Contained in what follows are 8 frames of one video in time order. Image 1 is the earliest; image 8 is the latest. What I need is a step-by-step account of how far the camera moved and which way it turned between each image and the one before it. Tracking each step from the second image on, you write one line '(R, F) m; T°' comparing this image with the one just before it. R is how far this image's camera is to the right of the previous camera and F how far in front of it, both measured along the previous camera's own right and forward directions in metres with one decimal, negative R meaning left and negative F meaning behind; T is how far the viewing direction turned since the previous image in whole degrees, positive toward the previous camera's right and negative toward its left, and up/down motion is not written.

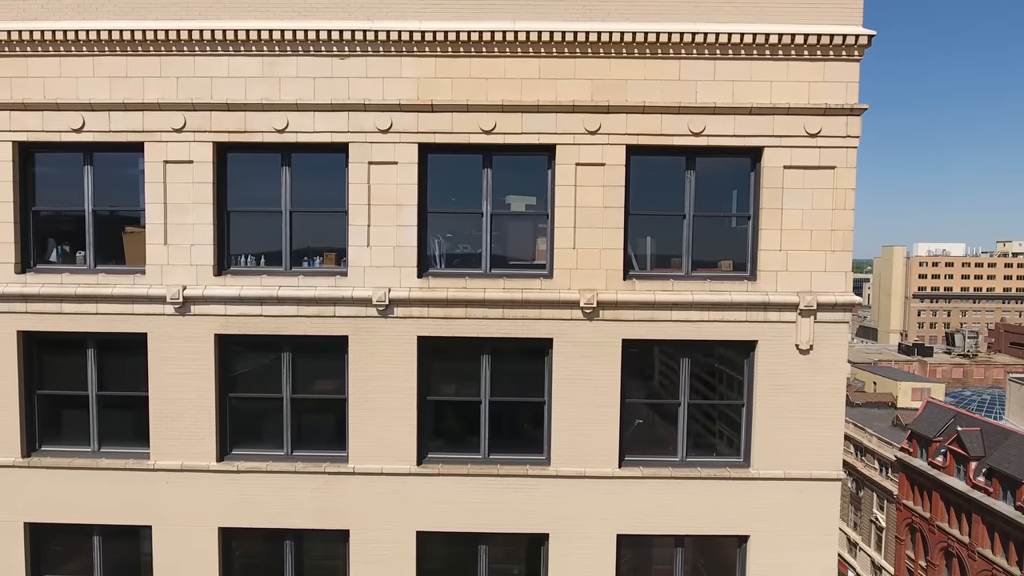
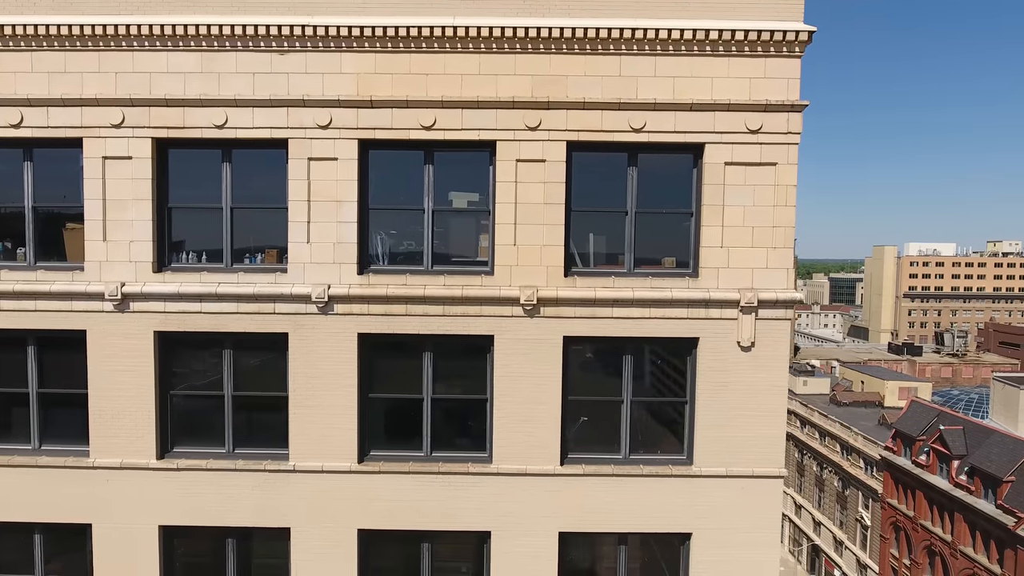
(+0.6, 0.0) m; 0°
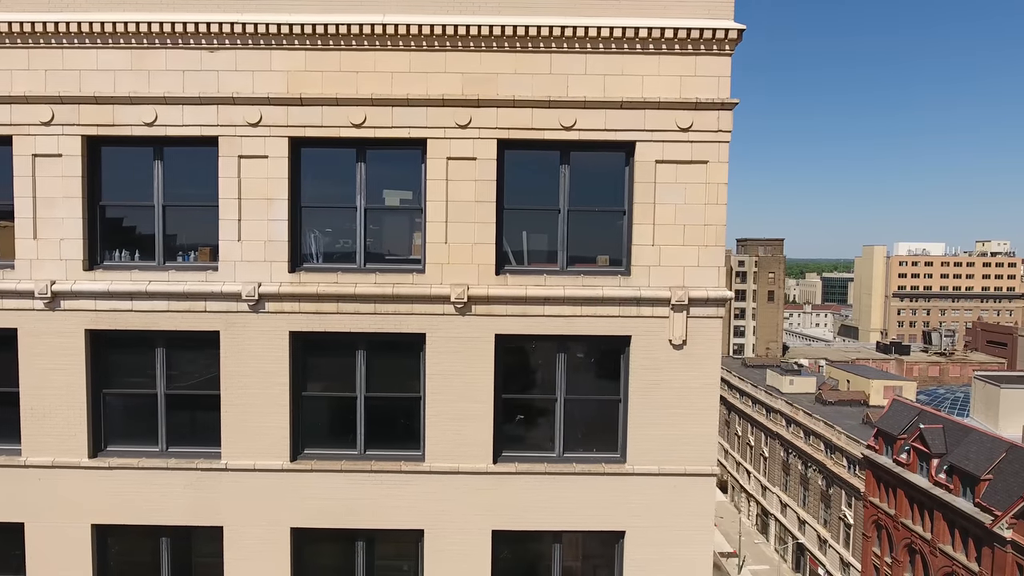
(+0.6, 0.0) m; 0°
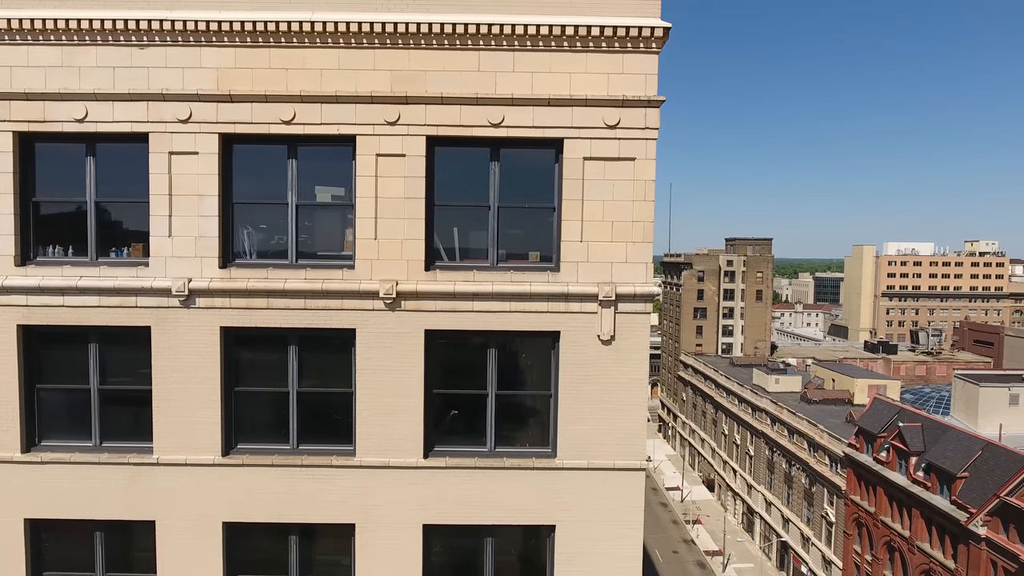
(+0.7, -0.1) m; 0°
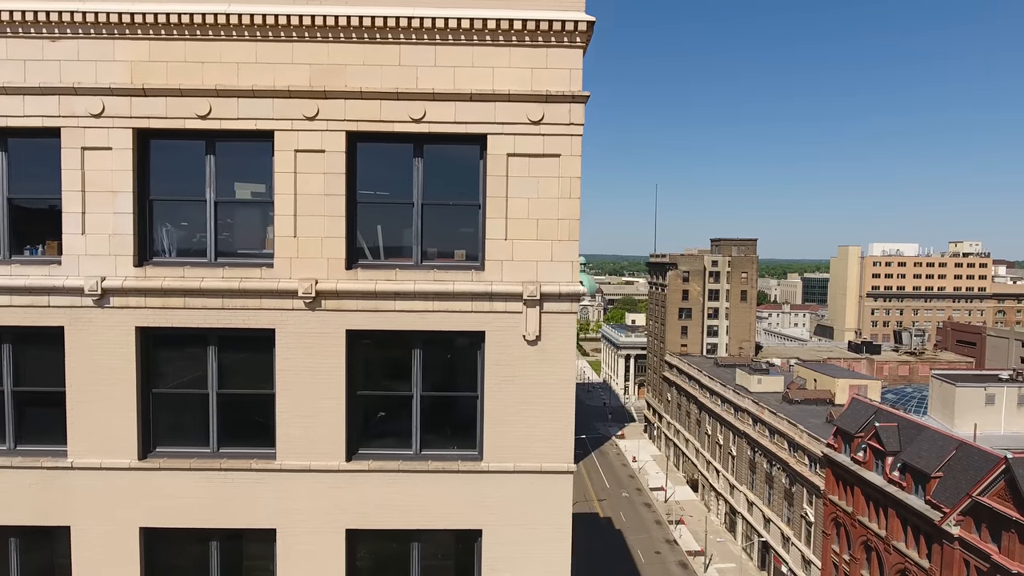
(+0.7, +0.2) m; +1°
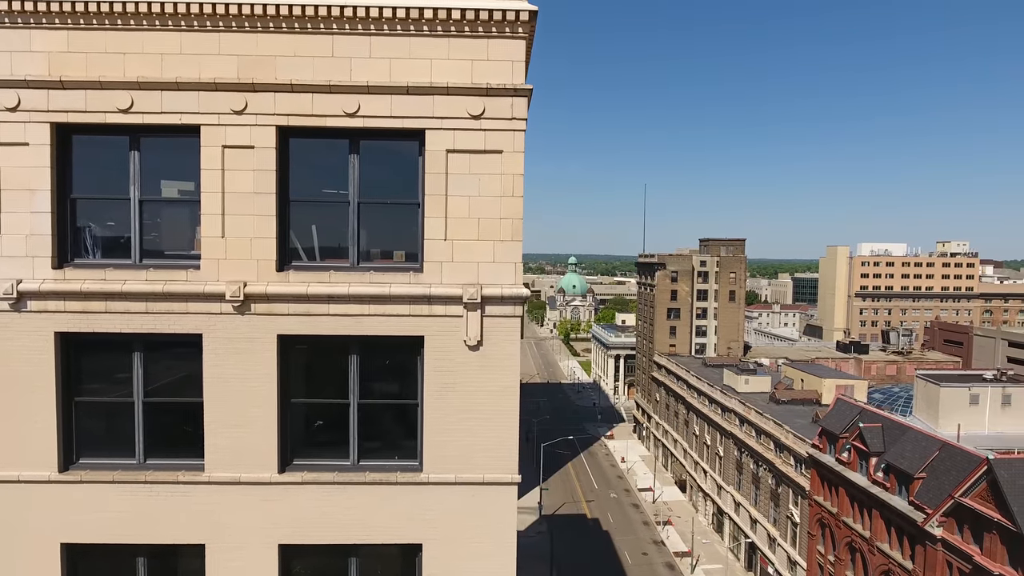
(+0.5, +0.4) m; +1°
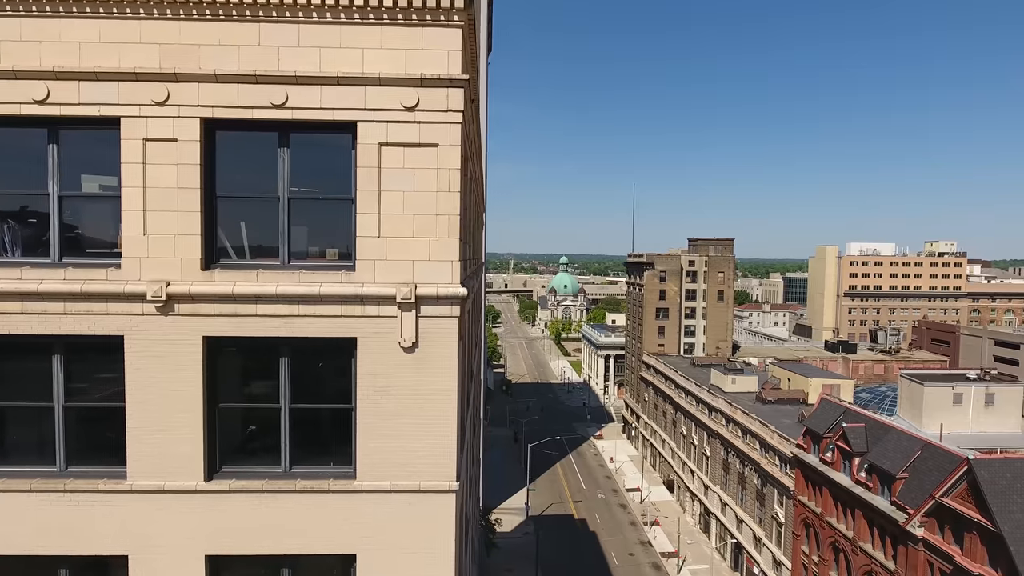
(+0.5, +0.3) m; +1°
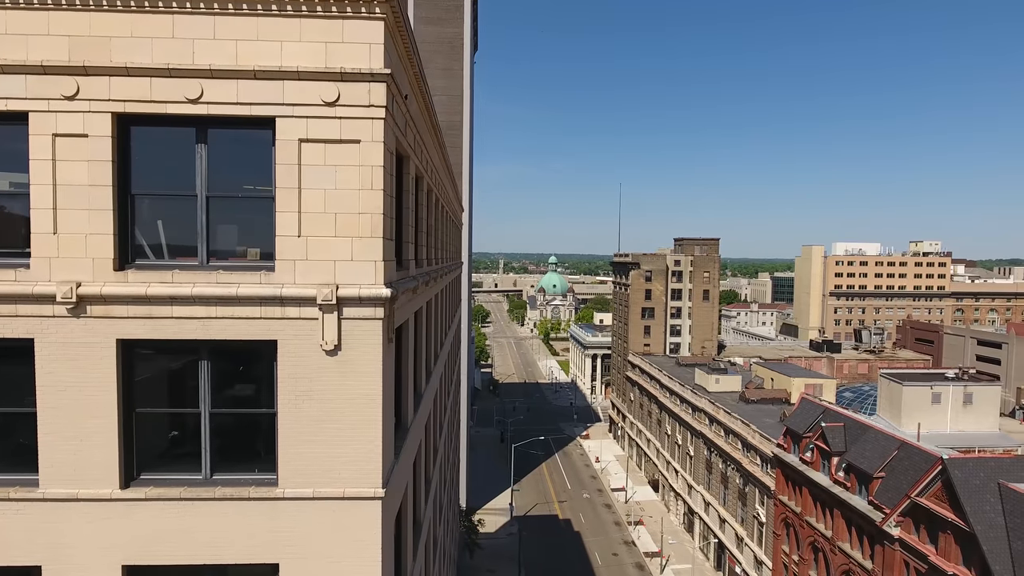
(+0.6, +0.2) m; +1°
